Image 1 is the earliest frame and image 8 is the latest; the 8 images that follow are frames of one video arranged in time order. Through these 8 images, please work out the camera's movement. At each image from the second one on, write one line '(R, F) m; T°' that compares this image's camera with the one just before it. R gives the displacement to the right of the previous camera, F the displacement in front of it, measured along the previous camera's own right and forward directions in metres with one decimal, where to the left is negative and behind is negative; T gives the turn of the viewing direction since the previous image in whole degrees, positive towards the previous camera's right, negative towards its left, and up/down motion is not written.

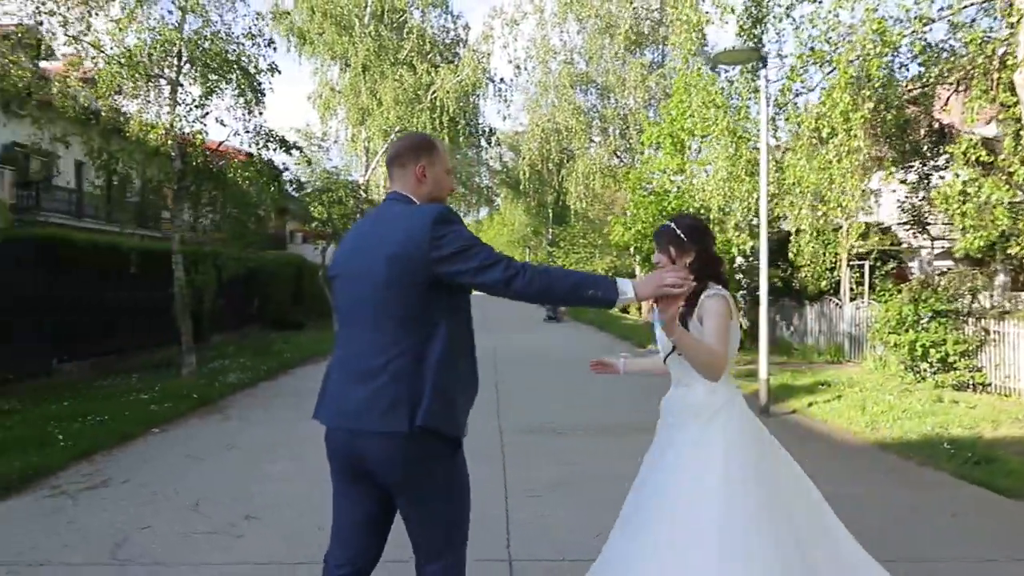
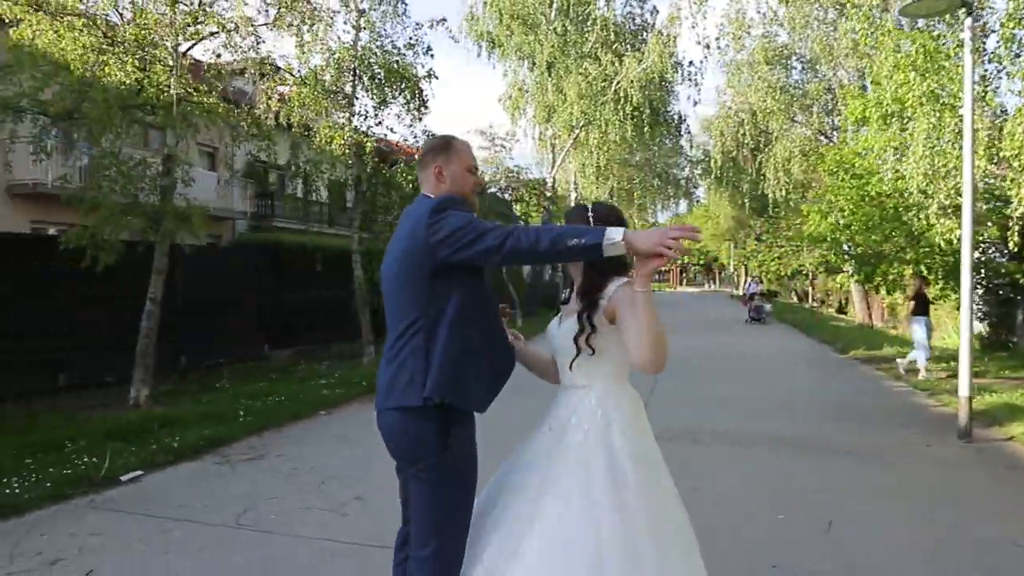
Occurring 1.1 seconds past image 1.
(+1.1, +0.5) m; -19°
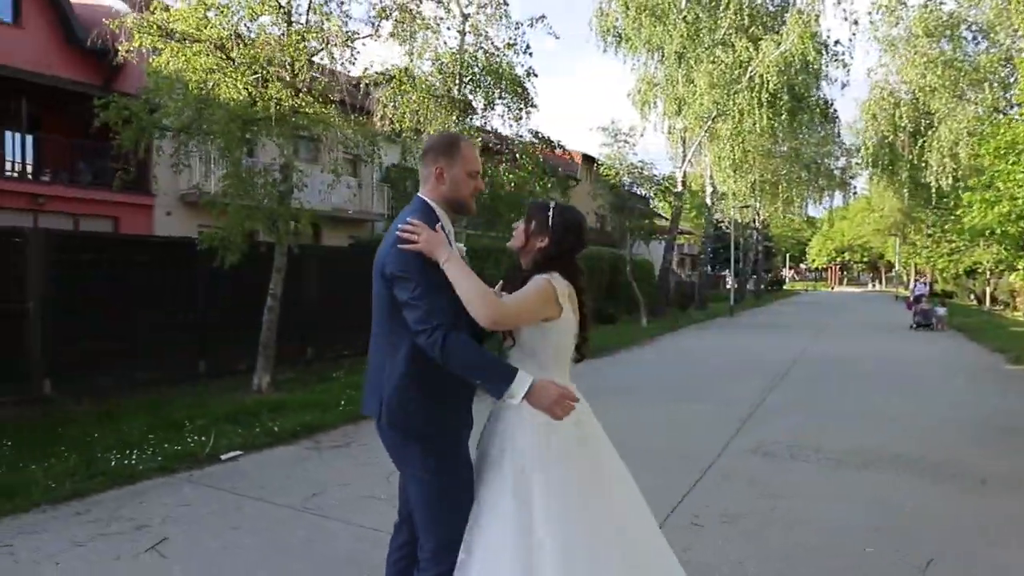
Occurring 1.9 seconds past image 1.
(+1.0, +0.2) m; -14°
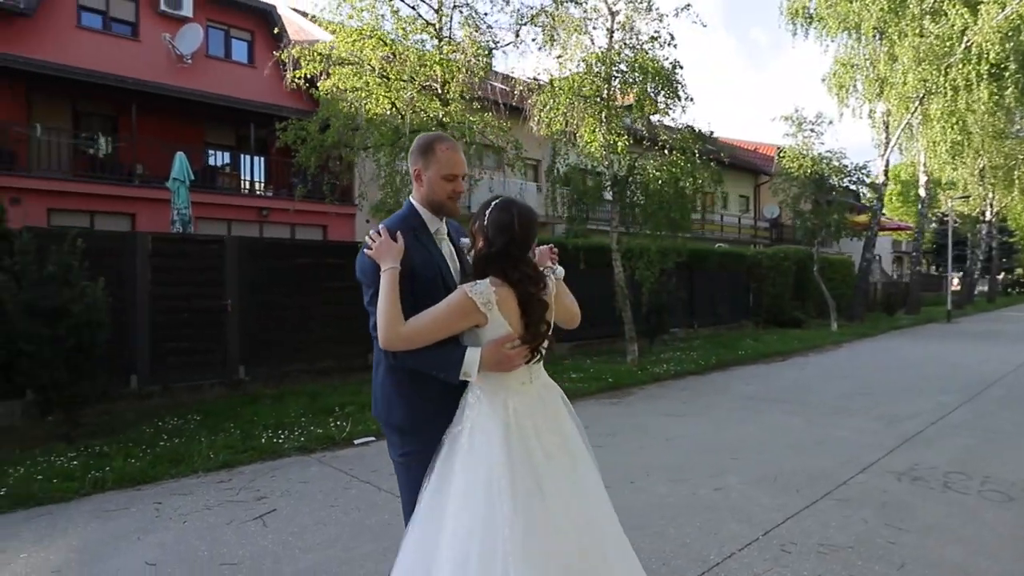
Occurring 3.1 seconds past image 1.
(+1.1, +0.3) m; -18°
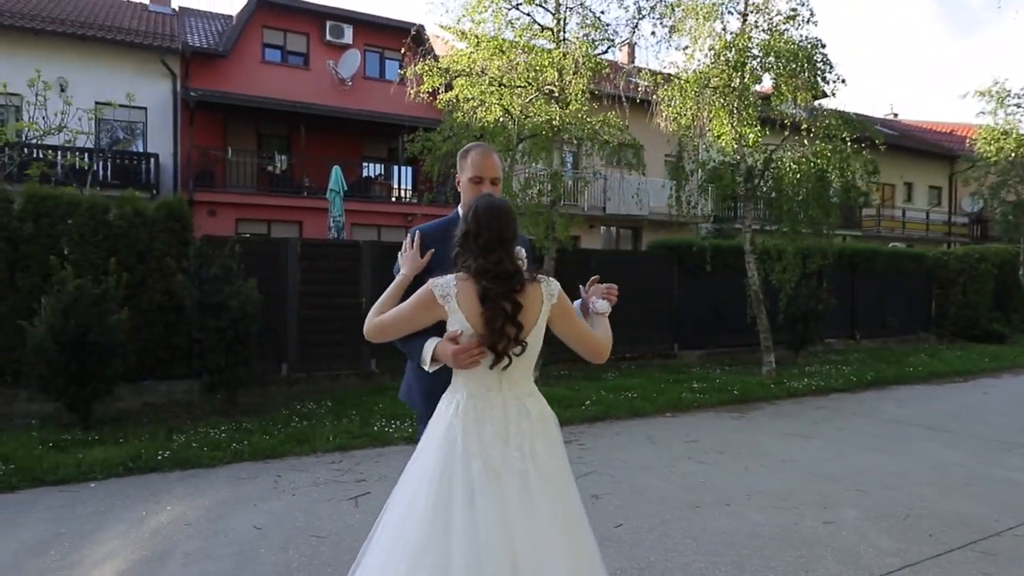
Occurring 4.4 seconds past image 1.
(+1.0, +0.1) m; -15°
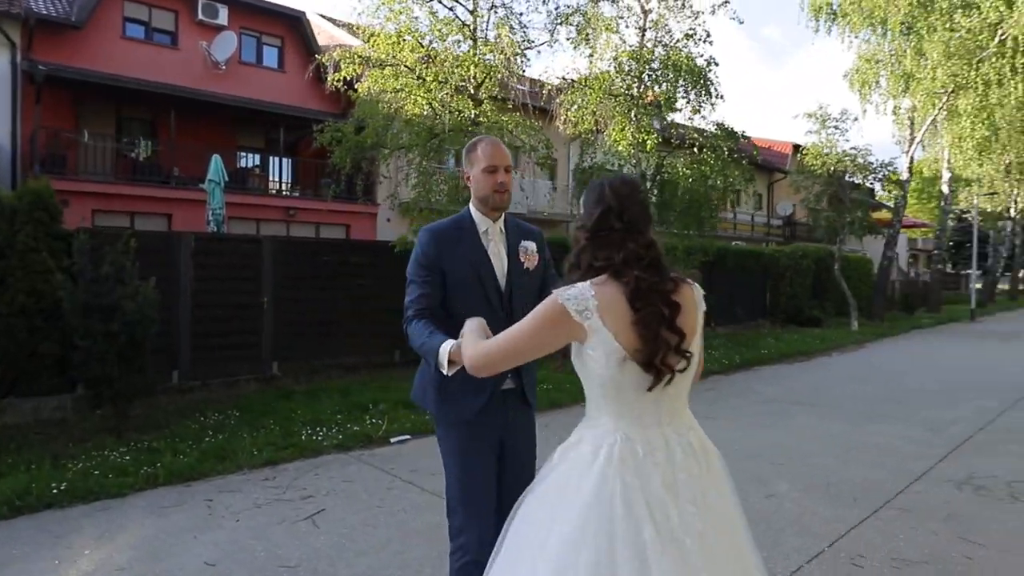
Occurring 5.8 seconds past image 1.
(-1.2, +0.1) m; +13°
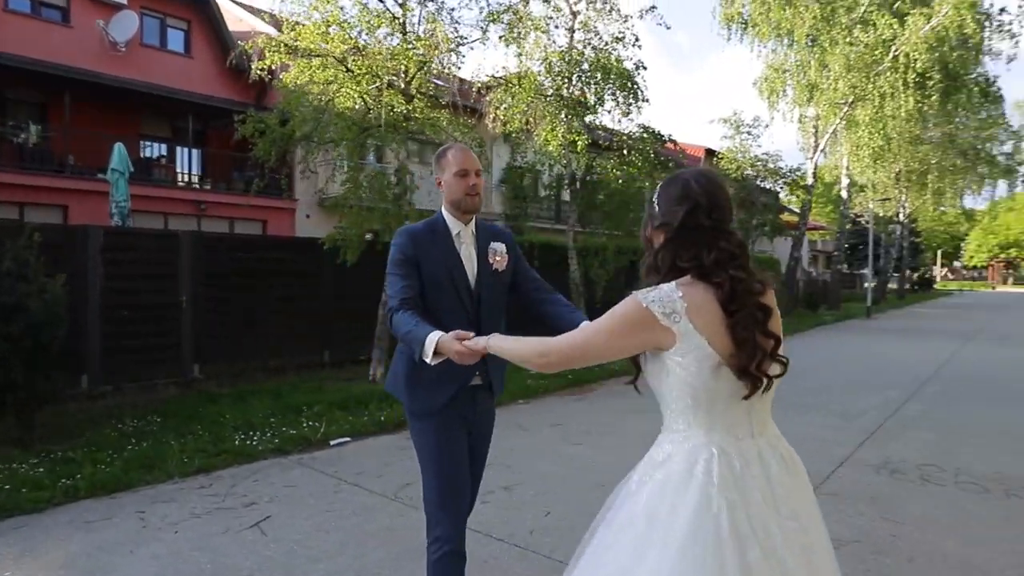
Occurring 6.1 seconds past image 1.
(-0.5, +0.1) m; +8°
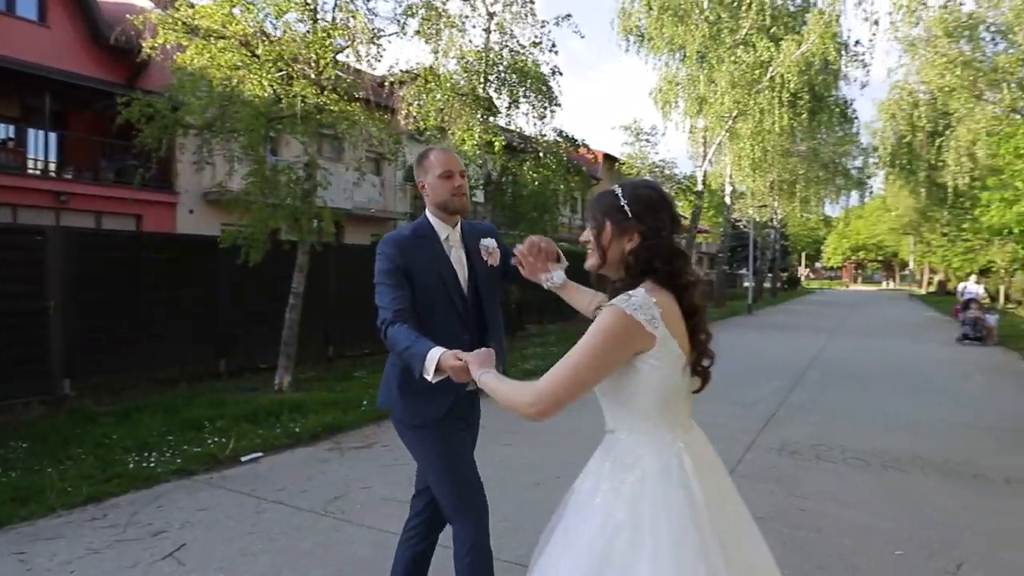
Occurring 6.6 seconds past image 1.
(-0.6, +0.3) m; +10°
